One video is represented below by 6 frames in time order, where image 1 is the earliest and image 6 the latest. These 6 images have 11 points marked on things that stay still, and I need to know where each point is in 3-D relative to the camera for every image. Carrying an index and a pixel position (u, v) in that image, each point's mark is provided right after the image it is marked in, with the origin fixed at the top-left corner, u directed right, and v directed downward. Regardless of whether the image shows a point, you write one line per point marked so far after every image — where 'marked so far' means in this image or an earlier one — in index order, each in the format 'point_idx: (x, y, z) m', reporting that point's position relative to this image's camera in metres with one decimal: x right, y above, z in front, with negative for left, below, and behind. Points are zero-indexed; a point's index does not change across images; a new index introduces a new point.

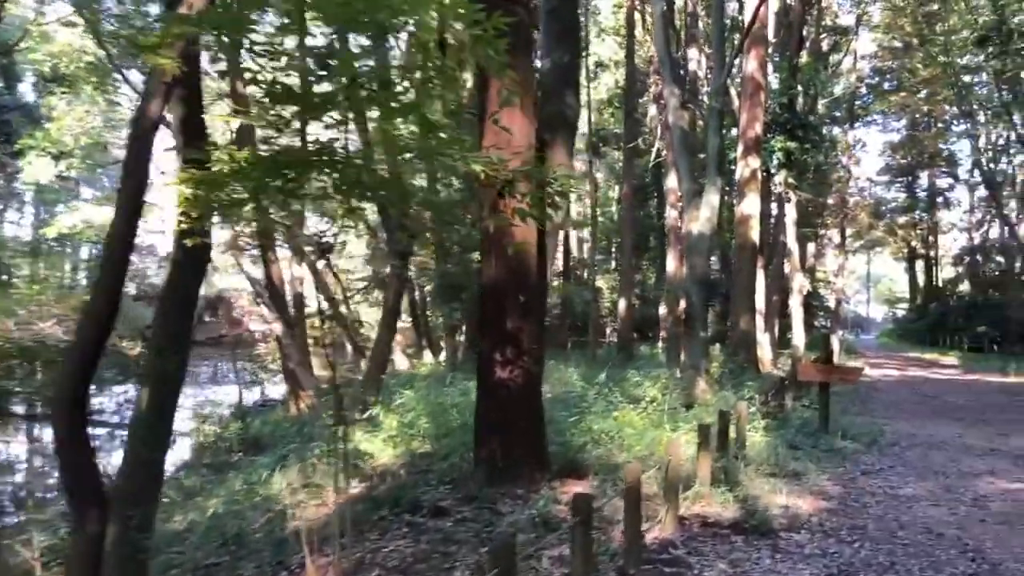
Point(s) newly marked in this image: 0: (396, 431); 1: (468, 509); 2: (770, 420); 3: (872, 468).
0: (-1.4, -1.8, +11.3) m
1: (-0.4, -1.8, +7.4) m
2: (+3.2, -1.7, +11.6) m
3: (+3.8, -1.9, +9.8) m
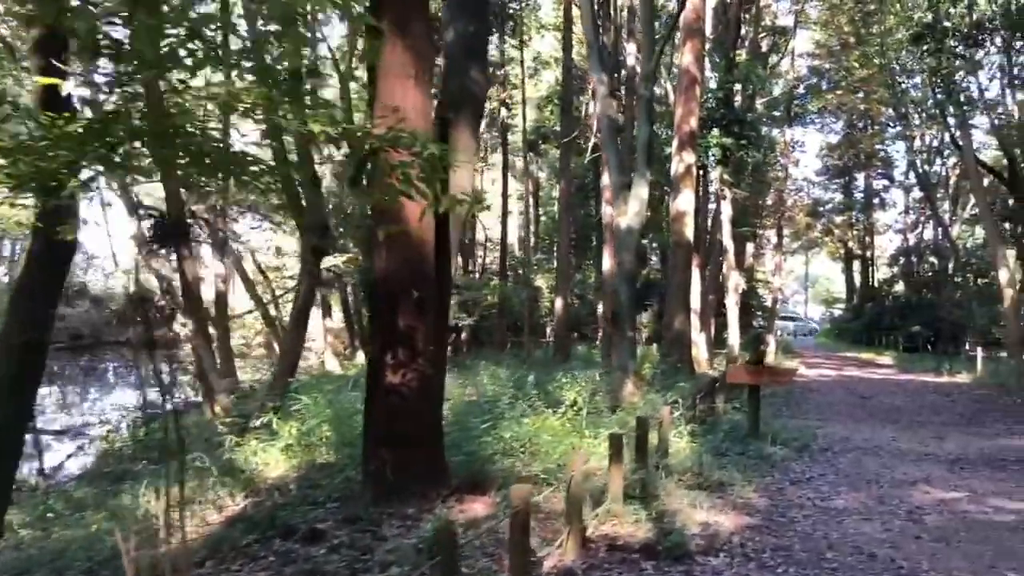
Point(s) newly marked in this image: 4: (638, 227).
0: (-2.5, -1.7, +10.3) m
1: (-1.2, -1.7, +6.5) m
2: (+2.2, -1.6, +10.9) m
3: (+2.9, -1.9, +9.1) m
4: (+1.8, +0.9, +13.2) m
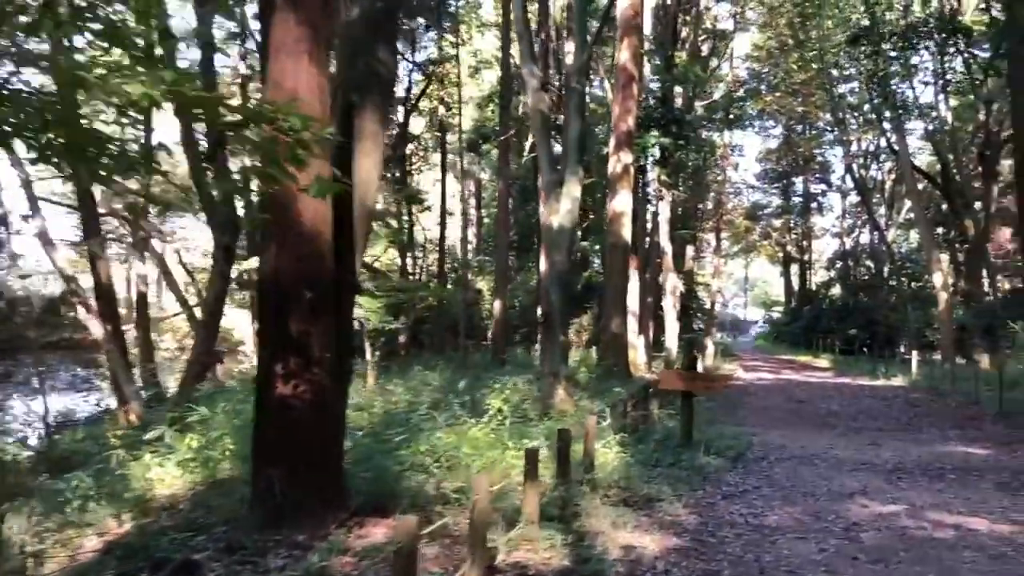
0: (-3.3, -1.7, +9.5) m
1: (-1.8, -1.7, +5.7) m
2: (+1.3, -1.7, +10.4) m
3: (+2.1, -1.9, +8.6) m
4: (+0.8, +0.8, +12.6) m
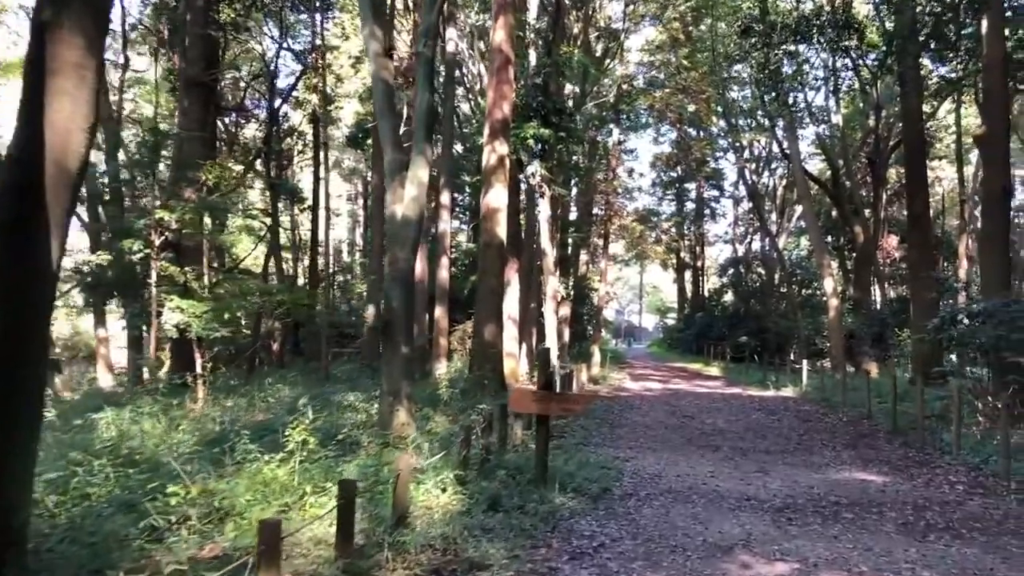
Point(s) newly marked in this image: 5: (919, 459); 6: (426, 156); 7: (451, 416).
0: (-4.9, -1.7, +7.1) m
1: (-3.0, -1.7, +3.5) m
2: (-0.4, -1.7, +8.5) m
3: (+0.6, -1.9, +6.8) m
4: (-1.1, +0.8, +10.7) m
5: (+5.2, -2.2, +11.8) m
6: (-1.0, +1.5, +10.7) m
7: (-0.9, -1.8, +12.9) m
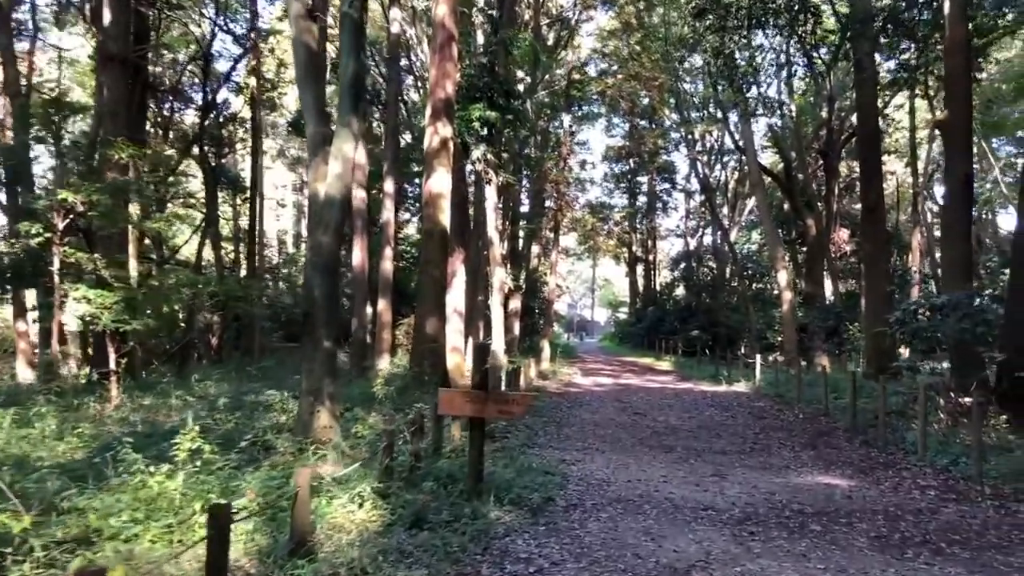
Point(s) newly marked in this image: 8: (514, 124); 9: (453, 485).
0: (-5.4, -1.6, +5.9) m
1: (-3.3, -1.6, +2.4) m
2: (-1.0, -1.6, +7.5) m
3: (+0.1, -1.8, +5.9) m
4: (-1.8, +1.0, +9.6) m
5: (+4.5, -2.1, +11.0) m
6: (-1.7, +1.7, +9.7) m
7: (-1.7, -1.6, +11.9) m
8: (0.0, +3.4, +19.3) m
9: (-0.5, -1.7, +7.8) m
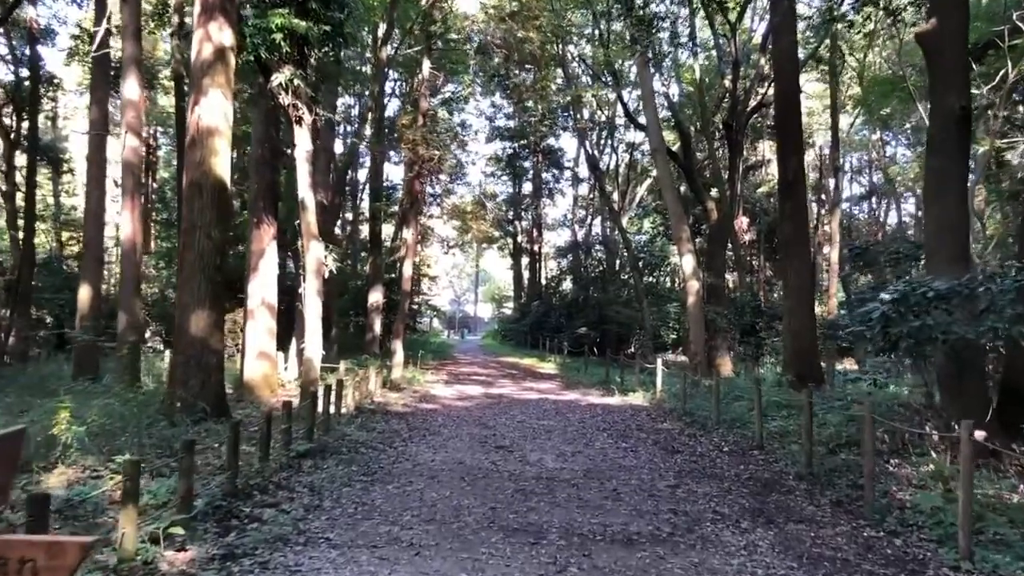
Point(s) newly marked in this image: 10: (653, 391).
0: (-6.5, -1.3, +0.1) m
1: (-4.0, -1.4, -3.1) m
2: (-2.3, -1.3, +2.2) m
3: (-1.0, -1.6, +0.8) m
4: (-3.3, +1.2, +4.2) m
5: (+2.7, -1.9, +6.4) m
6: (-3.2, +1.9, +4.3) m
7: (-3.5, -1.4, +6.5) m
8: (-2.6, +3.7, +14.0) m
9: (-1.8, -1.5, +2.6) m
10: (+3.0, -2.2, +19.5) m
